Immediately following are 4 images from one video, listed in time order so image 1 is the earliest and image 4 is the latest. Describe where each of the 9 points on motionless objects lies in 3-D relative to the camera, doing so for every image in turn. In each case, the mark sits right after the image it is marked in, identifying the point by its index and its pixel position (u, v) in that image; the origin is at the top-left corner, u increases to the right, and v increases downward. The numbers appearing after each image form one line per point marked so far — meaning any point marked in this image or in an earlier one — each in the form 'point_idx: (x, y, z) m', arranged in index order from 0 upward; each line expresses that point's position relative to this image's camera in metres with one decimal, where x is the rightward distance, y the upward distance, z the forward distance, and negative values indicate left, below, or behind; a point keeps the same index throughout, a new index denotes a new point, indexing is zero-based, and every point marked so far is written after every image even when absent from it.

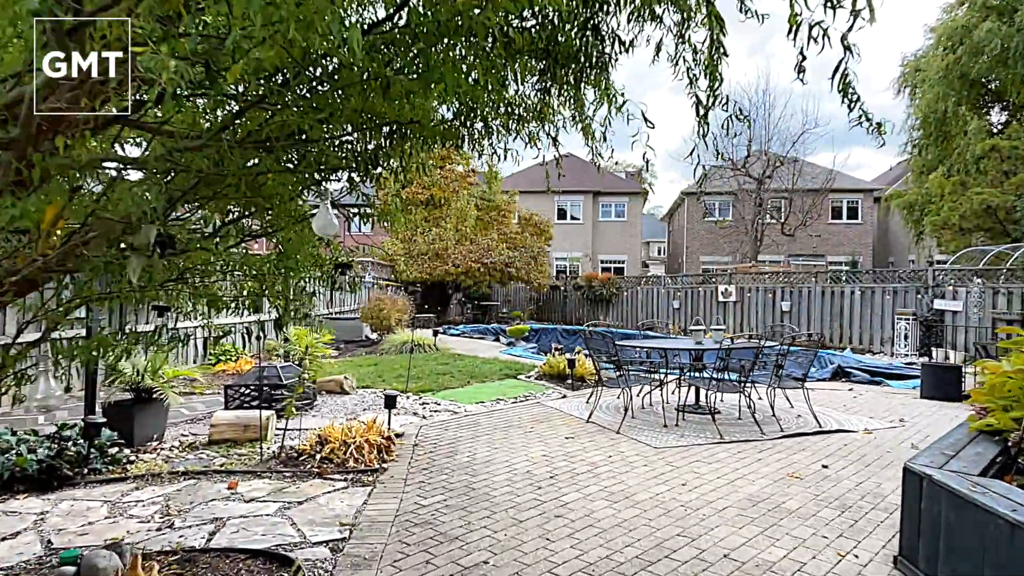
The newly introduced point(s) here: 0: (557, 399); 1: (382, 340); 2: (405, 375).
0: (+0.4, -1.1, +6.3) m
1: (-2.5, -1.0, +11.9) m
2: (-1.3, -1.1, +7.7) m
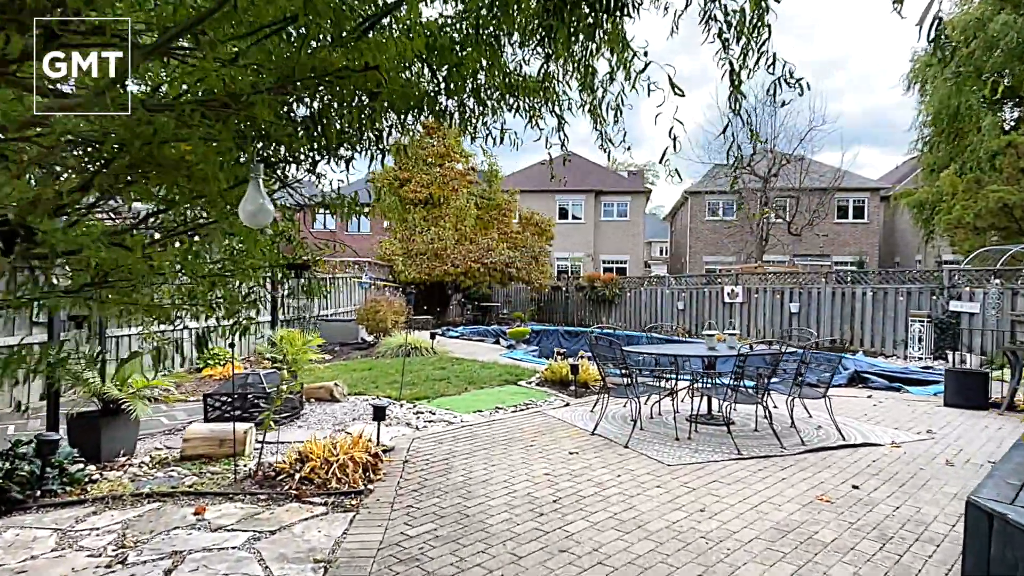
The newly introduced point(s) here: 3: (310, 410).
0: (+0.4, -1.1, +5.9) m
1: (-2.5, -1.0, +11.6) m
2: (-1.3, -1.1, +7.3) m
3: (-1.9, -1.1, +5.9) m
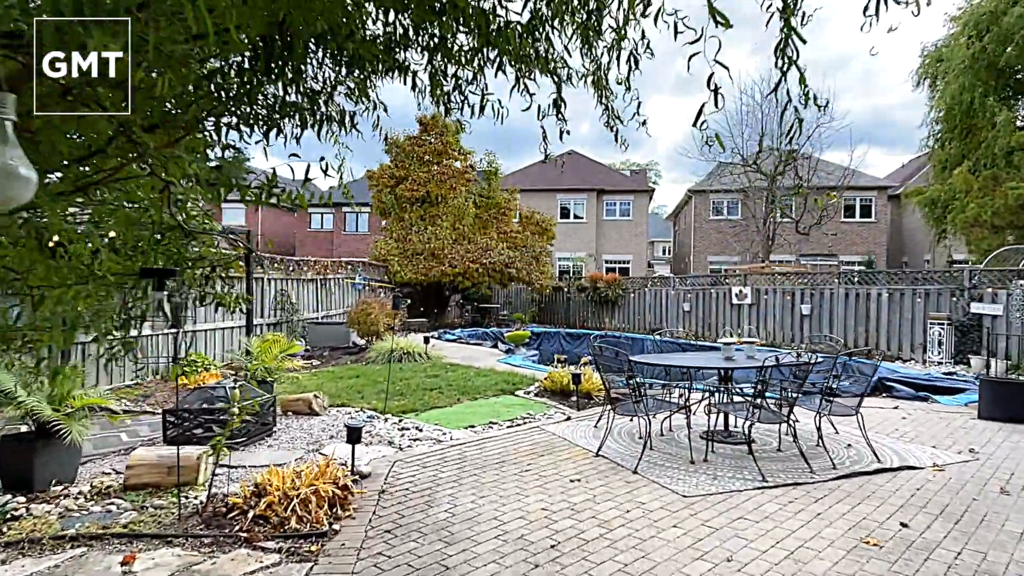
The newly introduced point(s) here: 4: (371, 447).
0: (+0.4, -1.1, +5.4) m
1: (-2.5, -1.0, +11.0) m
2: (-1.3, -1.1, +6.8) m
3: (-1.9, -1.2, +5.3) m
4: (-1.0, -1.1, +4.6) m
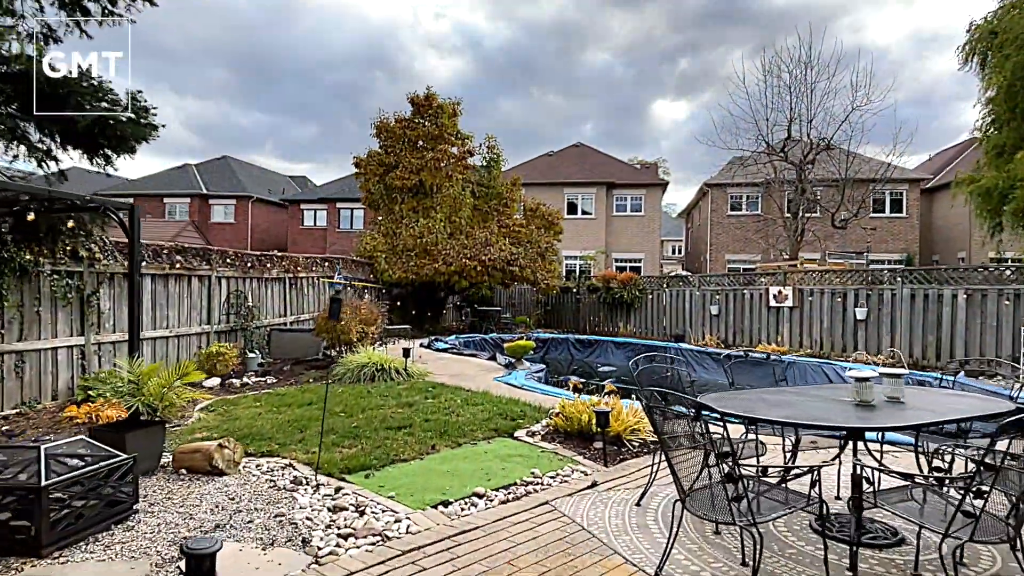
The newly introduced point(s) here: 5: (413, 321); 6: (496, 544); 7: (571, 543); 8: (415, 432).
0: (+0.4, -1.1, +3.5) m
1: (-2.5, -1.0, +9.2) m
2: (-1.4, -1.1, +4.9) m
3: (-1.9, -1.2, +3.5) m
4: (-1.0, -1.1, +2.7) m
5: (-2.5, -0.8, +16.2) m
6: (-0.1, -1.2, +2.9) m
7: (+0.3, -1.2, +2.8) m
8: (-0.7, -1.1, +4.9) m
